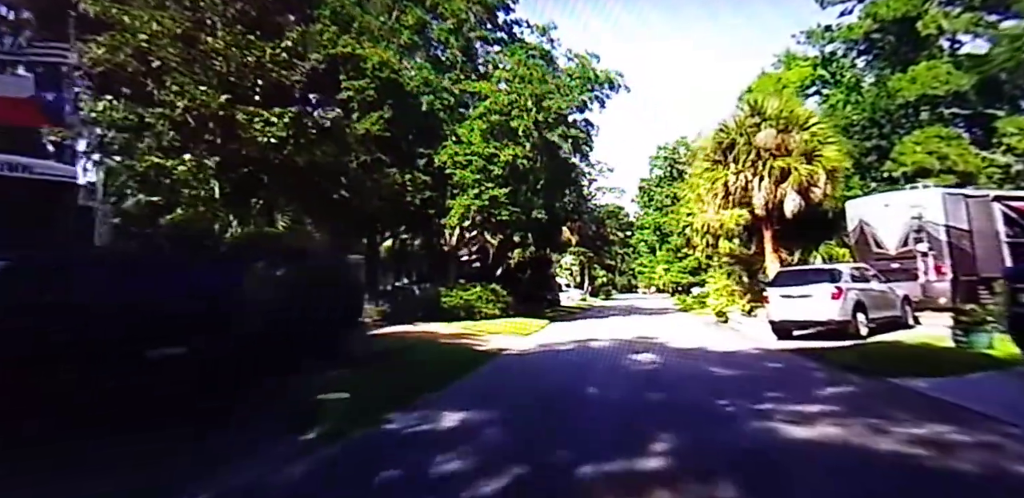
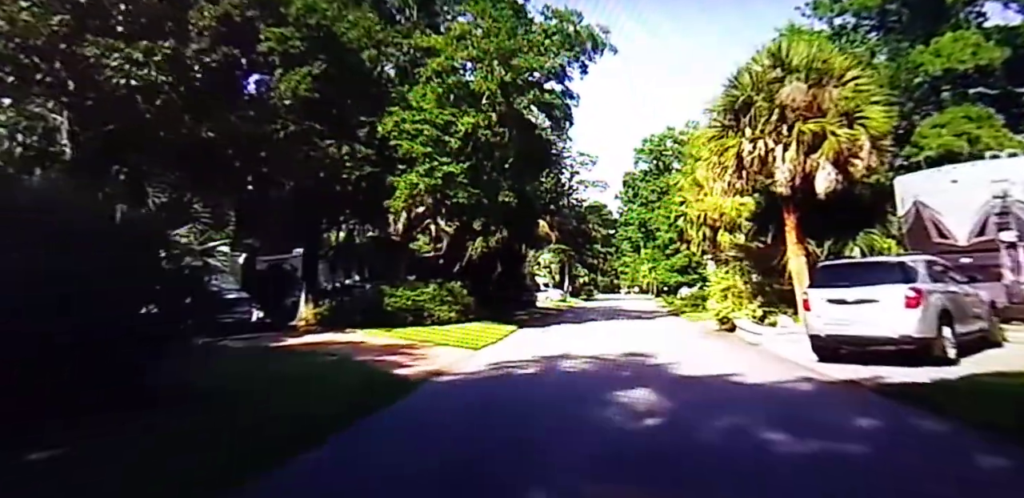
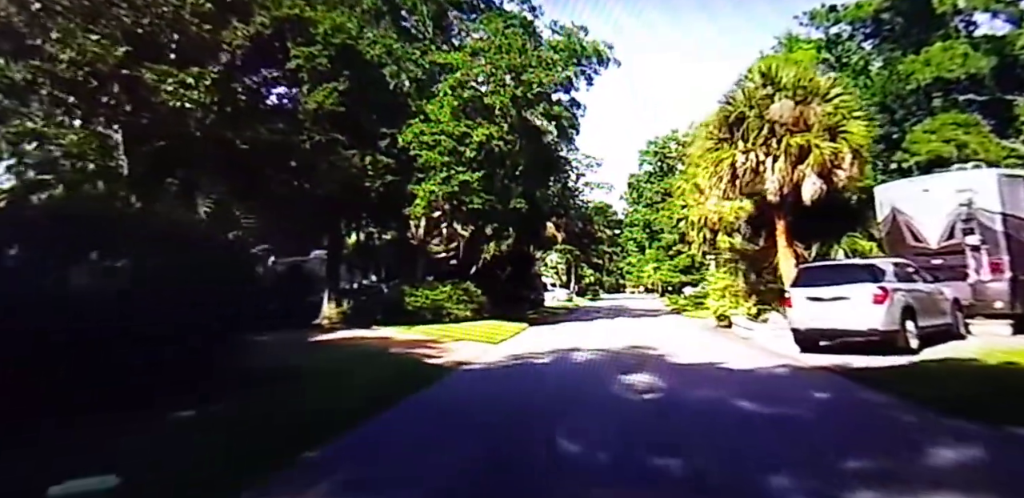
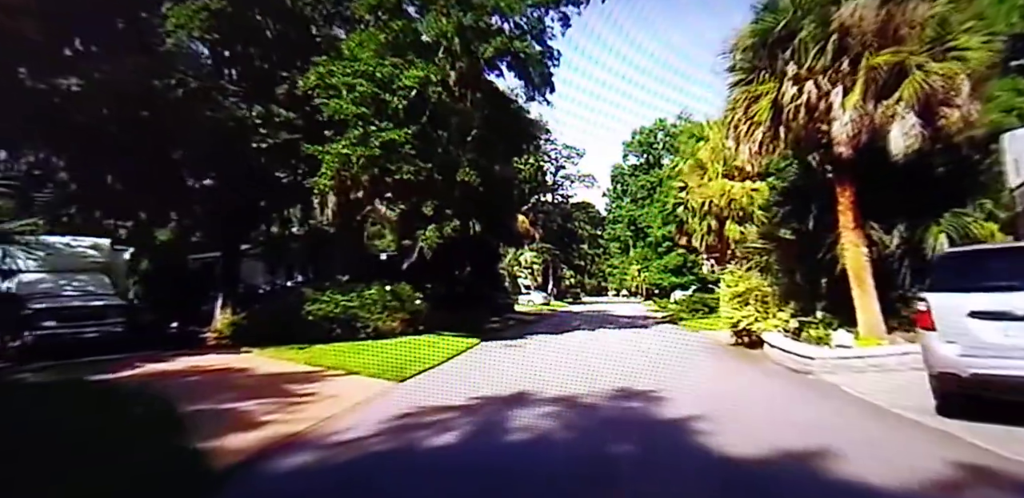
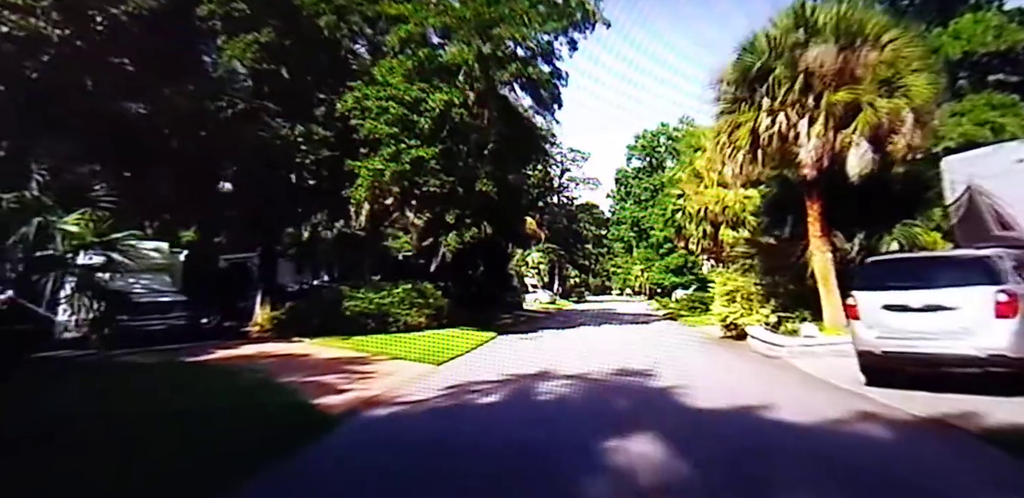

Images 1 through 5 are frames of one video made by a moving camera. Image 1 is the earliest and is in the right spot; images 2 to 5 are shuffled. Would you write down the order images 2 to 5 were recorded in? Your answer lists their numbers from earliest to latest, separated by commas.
3, 2, 5, 4
